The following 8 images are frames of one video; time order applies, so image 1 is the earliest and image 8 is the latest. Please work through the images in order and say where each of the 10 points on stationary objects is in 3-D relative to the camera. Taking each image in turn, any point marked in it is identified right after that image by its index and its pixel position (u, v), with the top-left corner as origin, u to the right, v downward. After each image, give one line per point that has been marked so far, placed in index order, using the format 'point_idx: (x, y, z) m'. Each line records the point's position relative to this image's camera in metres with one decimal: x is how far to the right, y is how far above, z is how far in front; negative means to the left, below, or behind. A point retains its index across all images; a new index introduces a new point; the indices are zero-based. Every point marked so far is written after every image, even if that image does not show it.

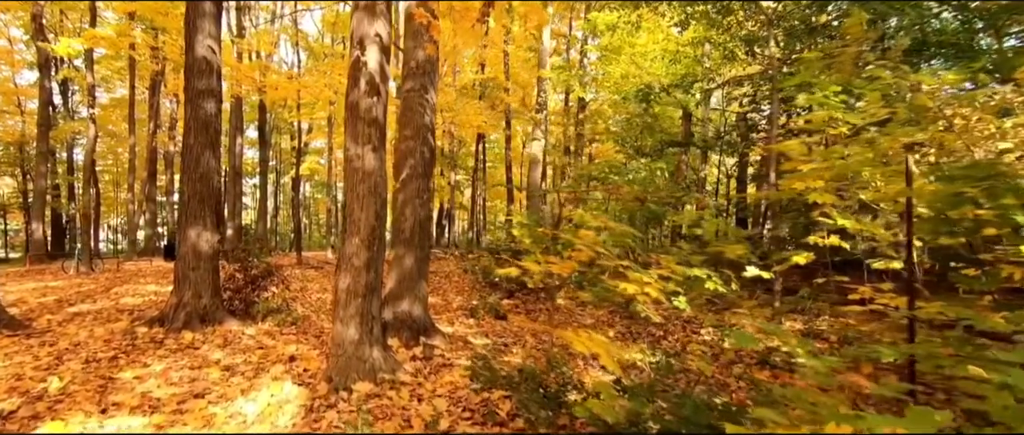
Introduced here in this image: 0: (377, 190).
0: (-1.1, +0.2, +4.8) m
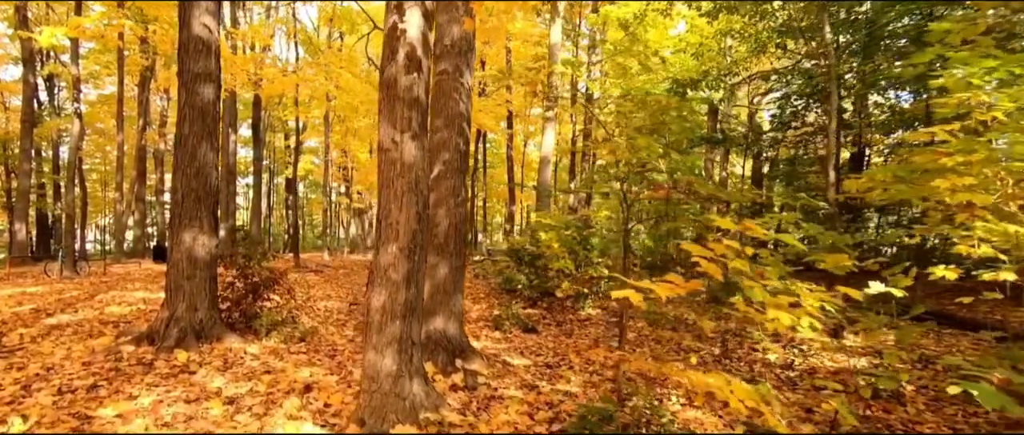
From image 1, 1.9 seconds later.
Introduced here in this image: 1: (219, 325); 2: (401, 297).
0: (-0.6, +0.2, +3.9) m
1: (-3.3, -1.2, +6.4) m
2: (-0.7, -0.5, +3.9) m
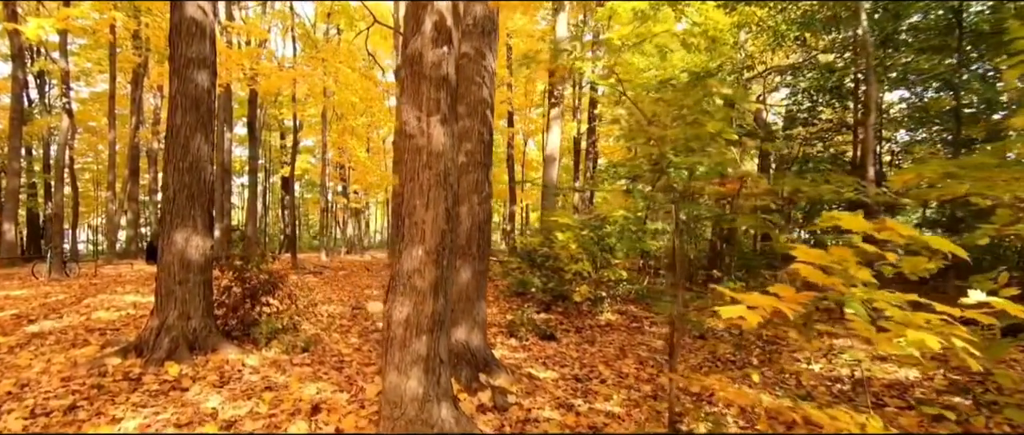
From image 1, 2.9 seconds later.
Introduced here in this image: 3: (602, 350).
0: (-0.4, +0.2, +3.4) m
1: (-3.1, -1.2, +5.9) m
2: (-0.5, -0.5, +3.4) m
3: (+1.0, -1.6, +6.5) m
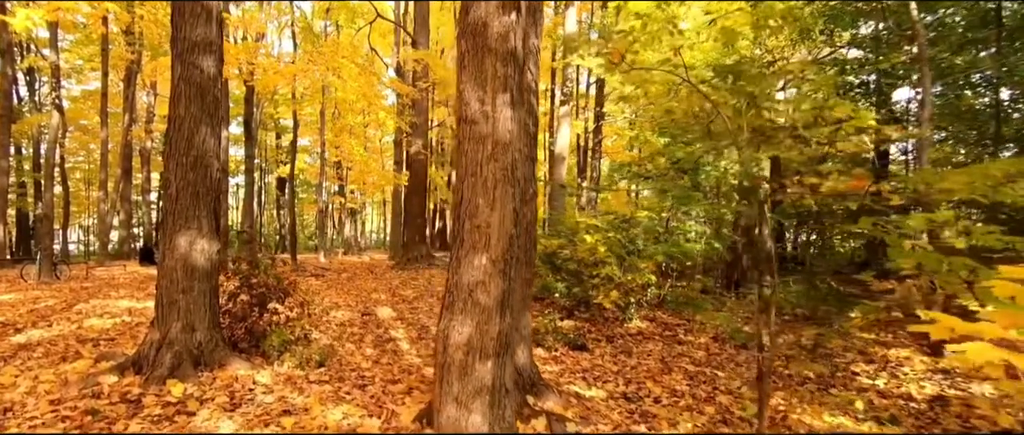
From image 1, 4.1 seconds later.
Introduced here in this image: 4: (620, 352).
0: (0.0, +0.2, +2.9) m
1: (-2.7, -1.2, +5.3) m
2: (-0.1, -0.5, +2.8) m
3: (+1.4, -1.6, +6.0) m
4: (+1.3, -1.6, +6.7) m
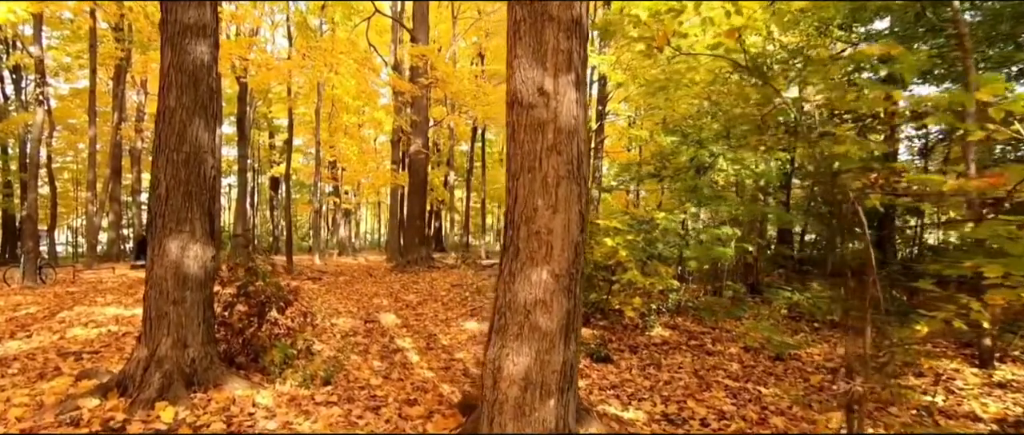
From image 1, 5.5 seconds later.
0: (+0.3, +0.2, +2.4) m
1: (-2.5, -1.3, +4.8) m
2: (+0.2, -0.6, +2.3) m
3: (+1.6, -1.6, +5.5) m
4: (+1.5, -1.6, +6.2) m
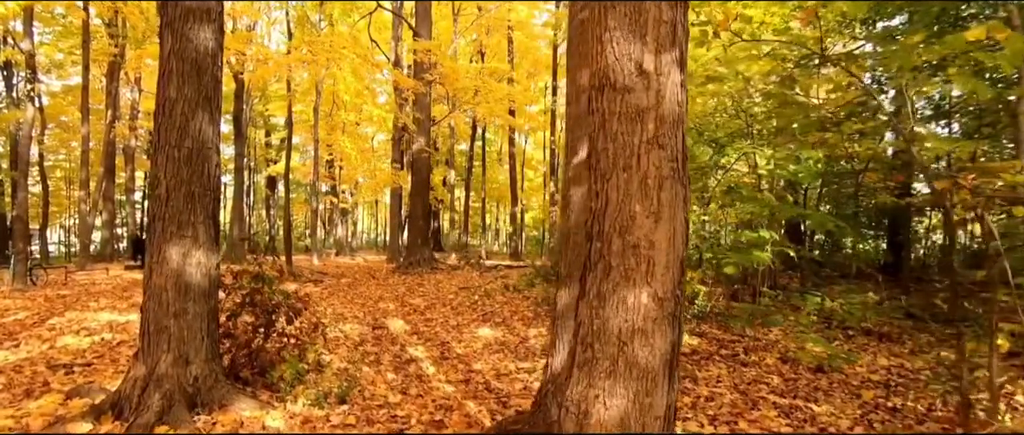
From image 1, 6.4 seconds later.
0: (+0.6, +0.2, +1.9) m
1: (-2.2, -1.3, +4.3) m
2: (+0.5, -0.6, +1.9) m
3: (+1.9, -1.6, +5.1) m
4: (+1.7, -1.6, +5.8) m
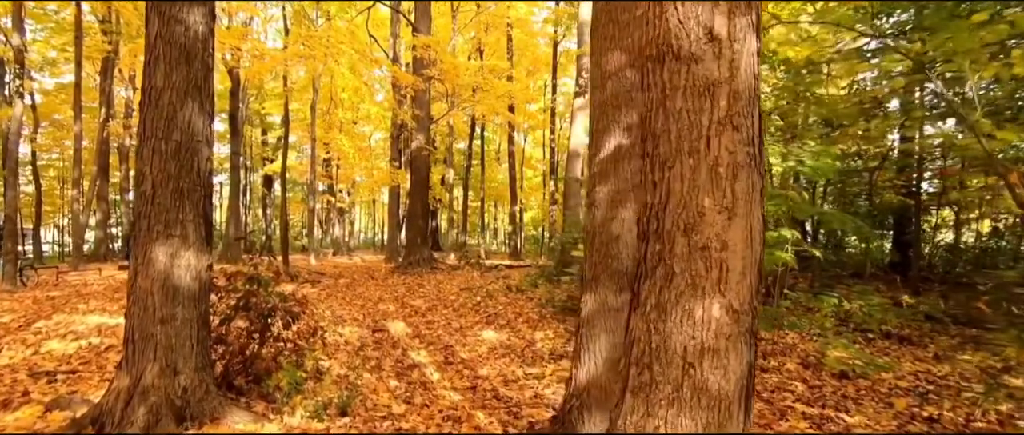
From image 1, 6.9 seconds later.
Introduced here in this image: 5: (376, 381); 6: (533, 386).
0: (+0.7, +0.2, +1.6) m
1: (-2.1, -1.3, +4.0) m
2: (+0.6, -0.6, +1.6) m
3: (+2.0, -1.6, +4.8) m
4: (+1.8, -1.6, +5.5) m
5: (-1.3, -1.6, +5.5) m
6: (+0.2, -1.7, +5.8) m
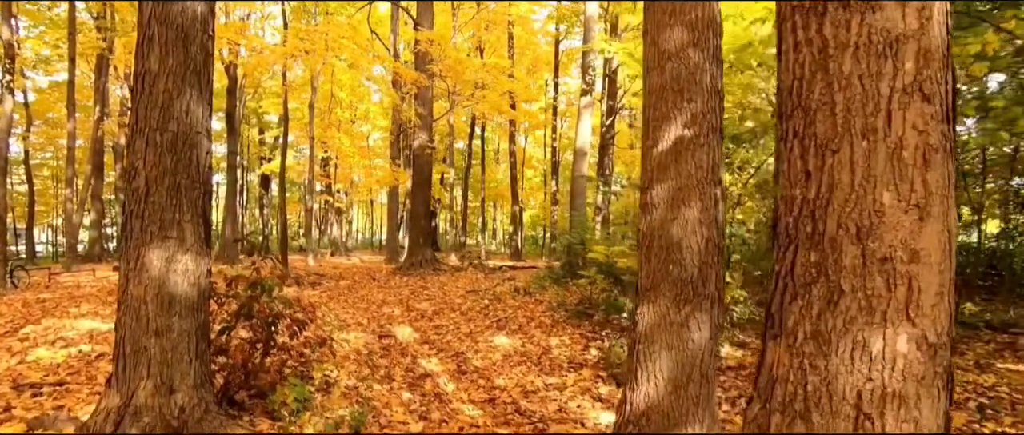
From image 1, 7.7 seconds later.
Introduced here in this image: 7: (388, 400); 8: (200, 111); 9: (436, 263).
0: (+0.9, +0.2, +1.3) m
1: (-1.9, -1.3, +3.6) m
2: (+0.8, -0.6, +1.2) m
3: (+2.2, -1.6, +4.5) m
4: (+2.0, -1.6, +5.1) m
5: (-1.1, -1.6, +5.2) m
6: (+0.4, -1.7, +5.4) m
7: (-1.1, -1.6, +4.9) m
8: (-2.0, +0.7, +3.6) m
9: (-2.3, -1.4, +16.8) m
